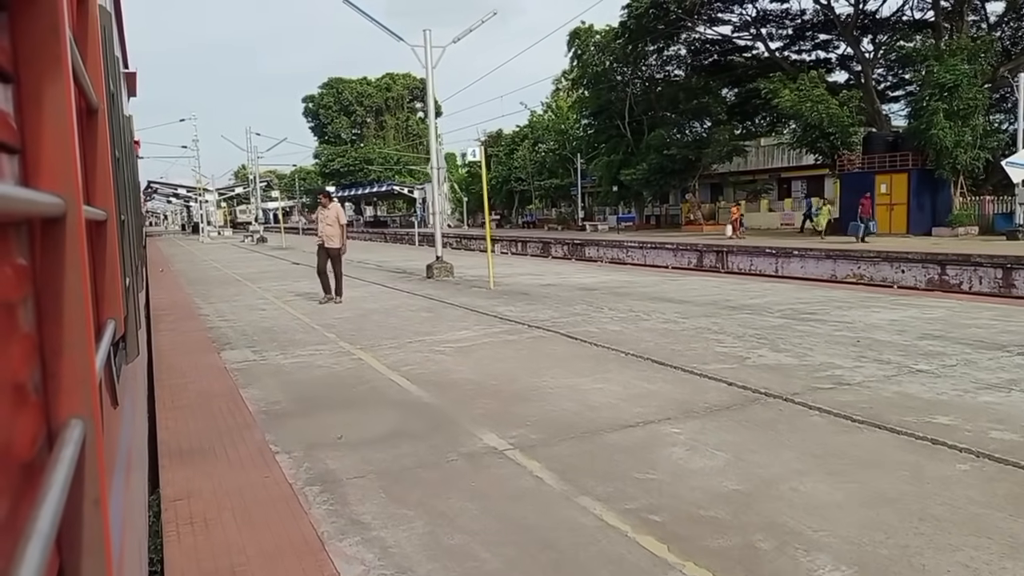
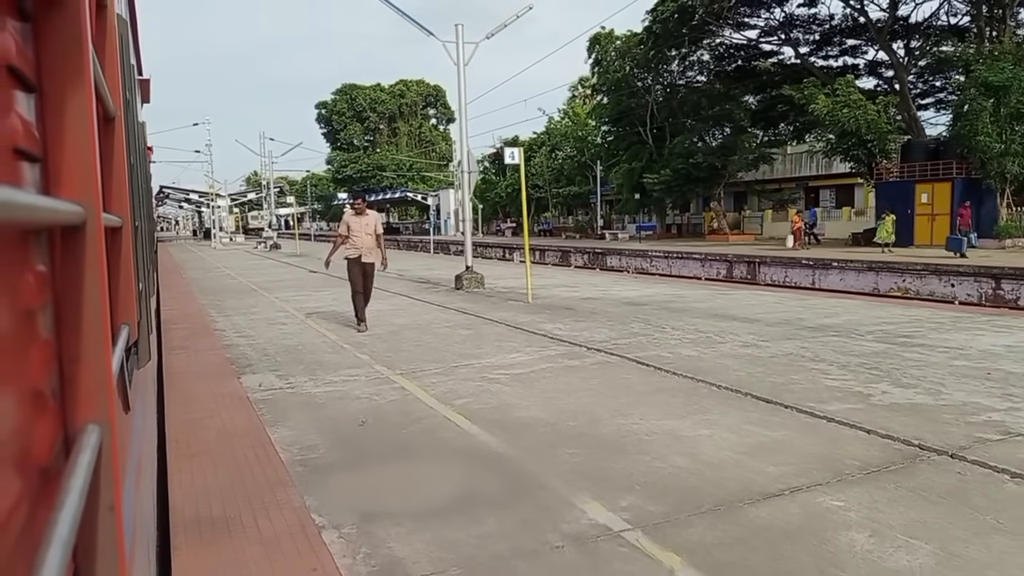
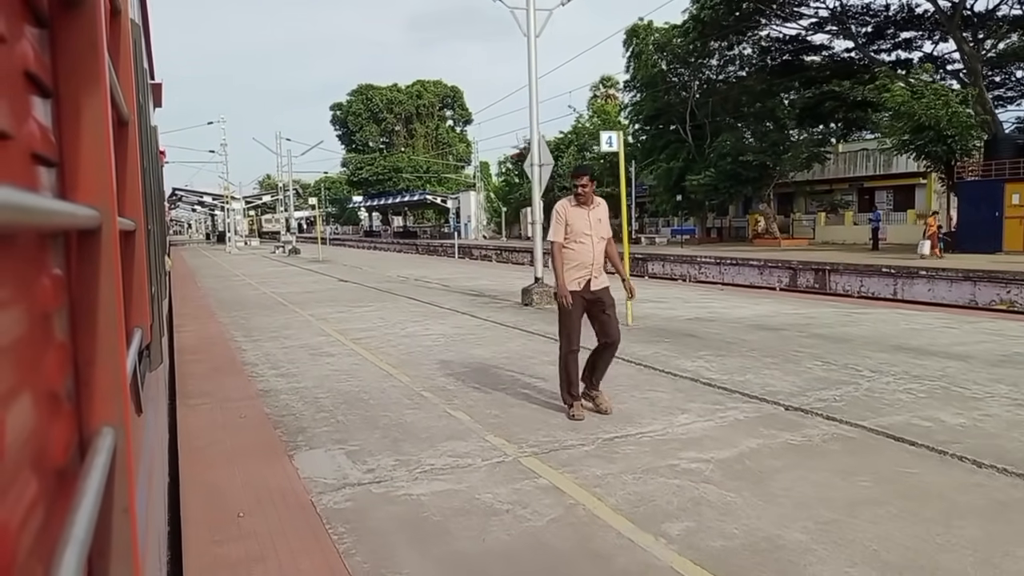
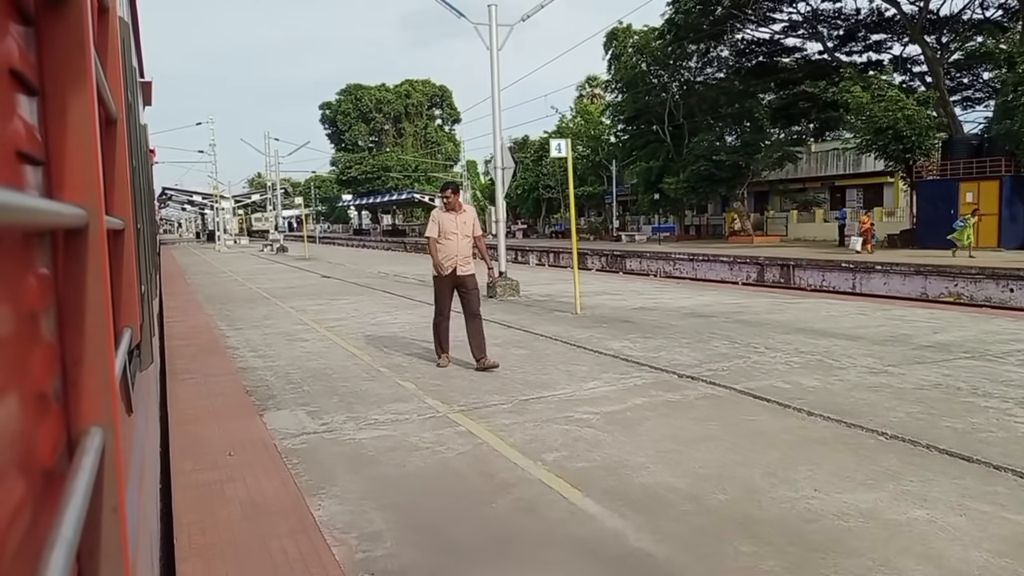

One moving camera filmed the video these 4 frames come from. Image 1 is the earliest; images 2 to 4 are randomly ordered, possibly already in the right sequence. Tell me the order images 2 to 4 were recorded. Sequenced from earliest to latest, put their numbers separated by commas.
2, 4, 3
